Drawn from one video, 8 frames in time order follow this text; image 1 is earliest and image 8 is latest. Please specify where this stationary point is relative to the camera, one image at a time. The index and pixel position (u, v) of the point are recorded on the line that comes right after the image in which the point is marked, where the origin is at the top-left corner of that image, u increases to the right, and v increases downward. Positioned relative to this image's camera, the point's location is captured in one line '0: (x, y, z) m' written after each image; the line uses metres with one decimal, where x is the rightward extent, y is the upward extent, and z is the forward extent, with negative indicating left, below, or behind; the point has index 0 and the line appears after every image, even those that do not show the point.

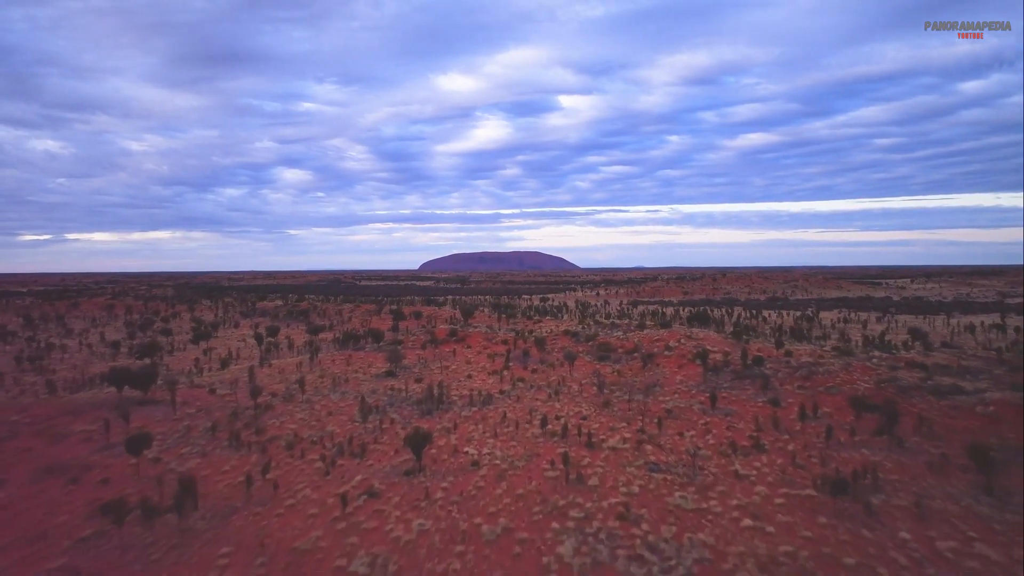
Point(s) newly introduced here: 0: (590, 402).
0: (+1.9, -2.8, +16.6) m
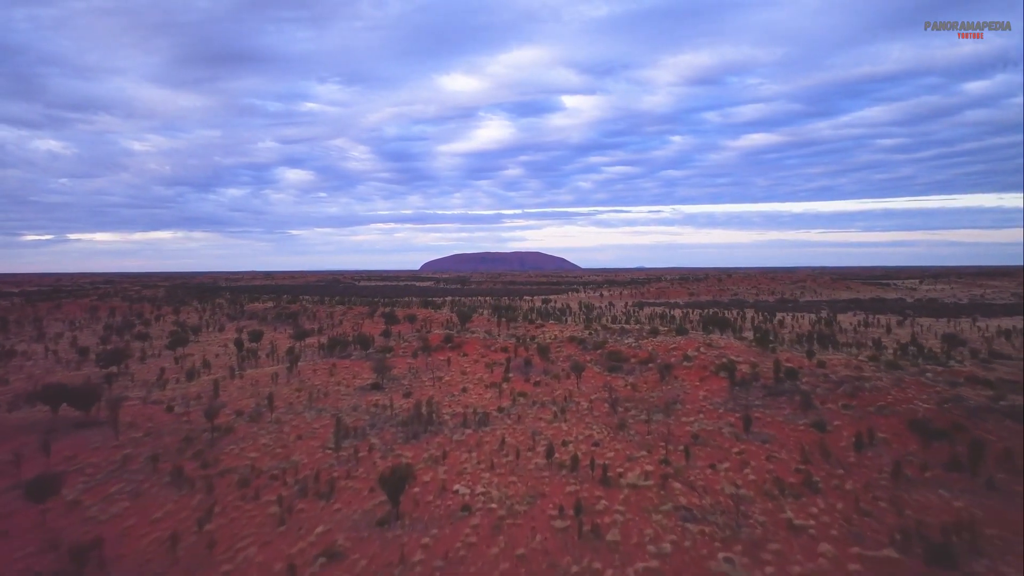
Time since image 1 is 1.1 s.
0: (+1.9, -2.9, +14.4) m
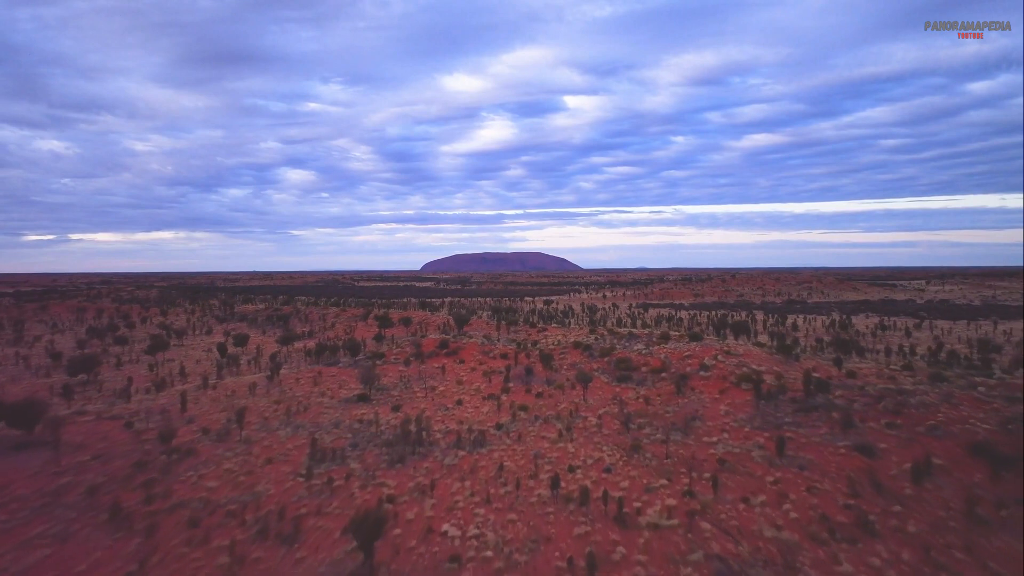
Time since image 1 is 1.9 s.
0: (+1.9, -3.0, +12.7) m
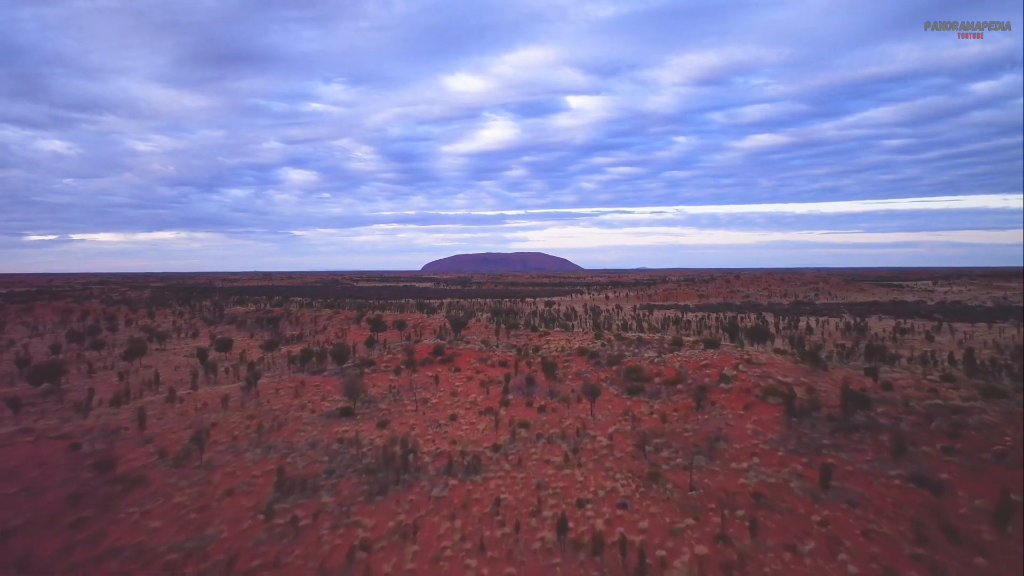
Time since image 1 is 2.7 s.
0: (+1.9, -3.0, +11.0) m
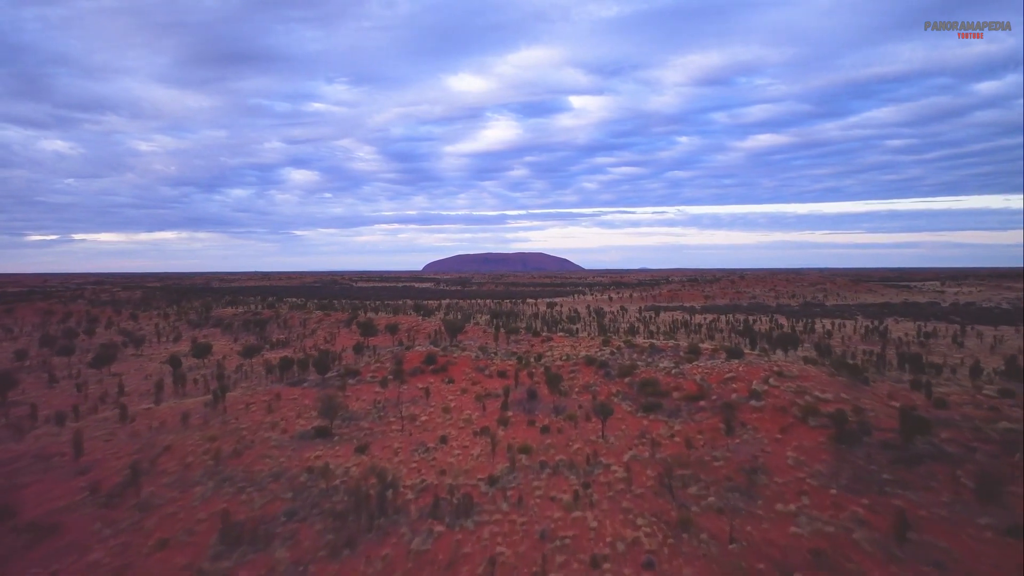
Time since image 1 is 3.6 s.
0: (+1.8, -3.1, +9.1) m
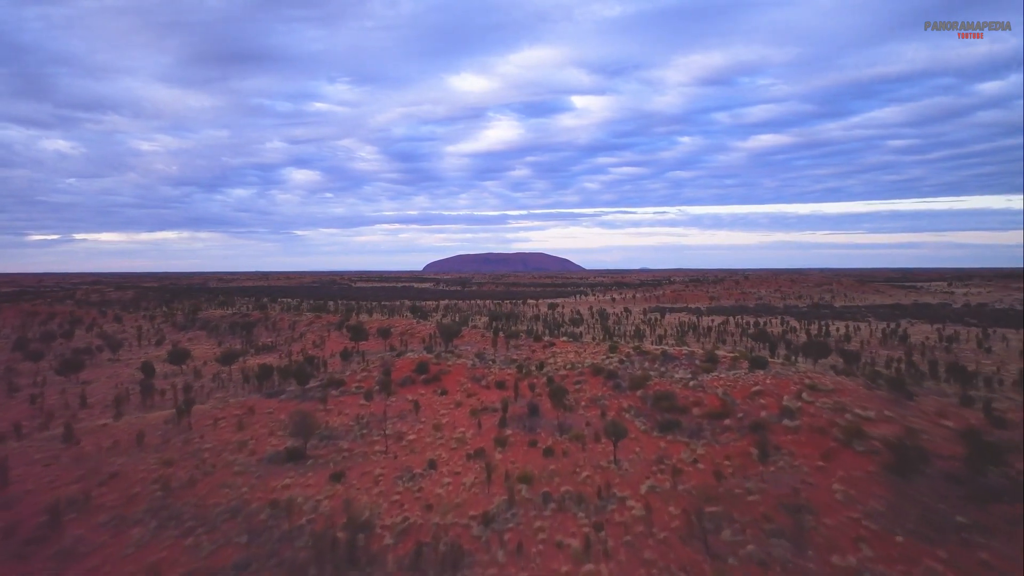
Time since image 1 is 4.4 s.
0: (+1.8, -3.1, +7.4) m
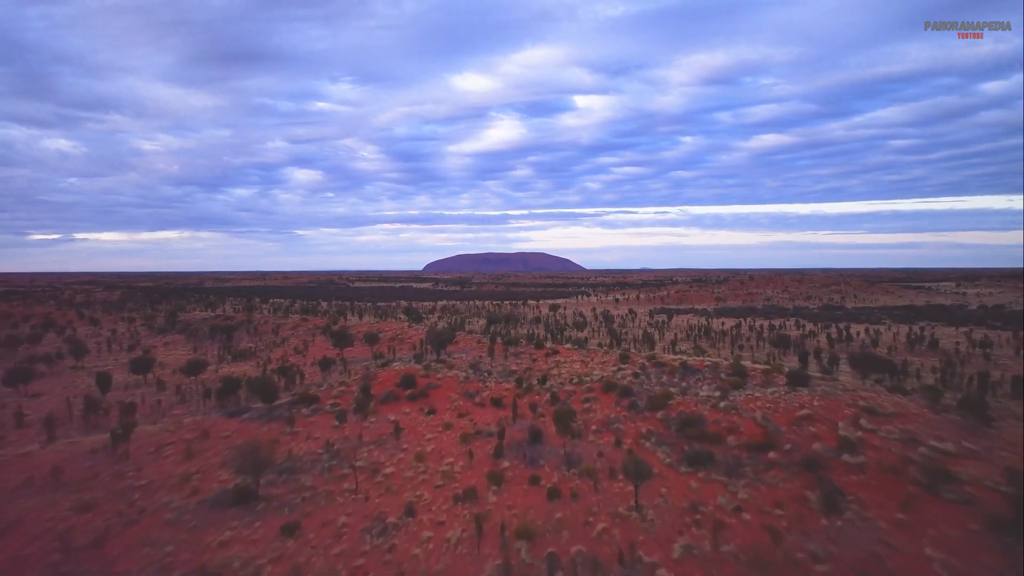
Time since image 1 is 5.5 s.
0: (+1.8, -3.2, +5.2) m
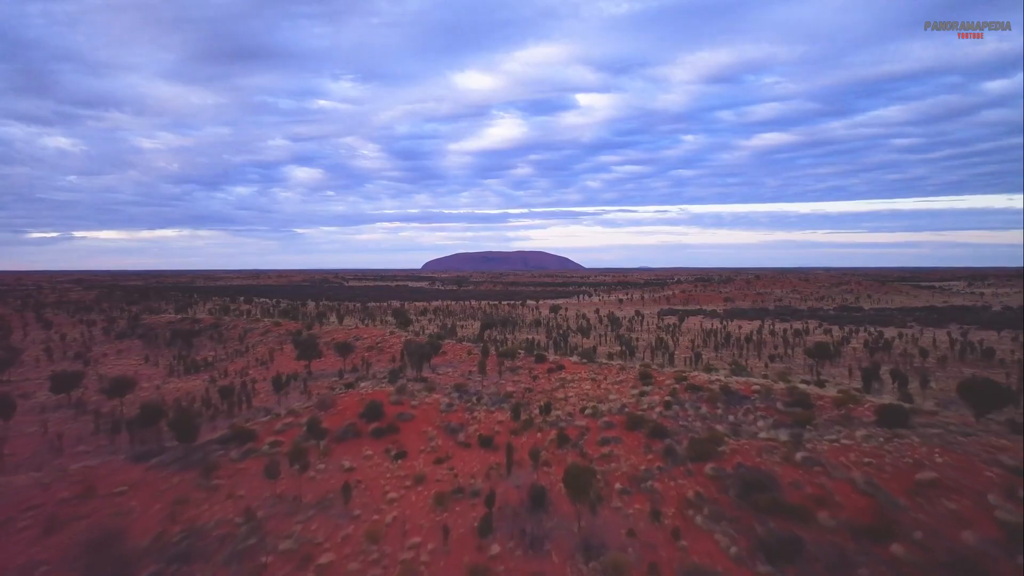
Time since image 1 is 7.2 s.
0: (+1.7, -3.2, +1.9) m
